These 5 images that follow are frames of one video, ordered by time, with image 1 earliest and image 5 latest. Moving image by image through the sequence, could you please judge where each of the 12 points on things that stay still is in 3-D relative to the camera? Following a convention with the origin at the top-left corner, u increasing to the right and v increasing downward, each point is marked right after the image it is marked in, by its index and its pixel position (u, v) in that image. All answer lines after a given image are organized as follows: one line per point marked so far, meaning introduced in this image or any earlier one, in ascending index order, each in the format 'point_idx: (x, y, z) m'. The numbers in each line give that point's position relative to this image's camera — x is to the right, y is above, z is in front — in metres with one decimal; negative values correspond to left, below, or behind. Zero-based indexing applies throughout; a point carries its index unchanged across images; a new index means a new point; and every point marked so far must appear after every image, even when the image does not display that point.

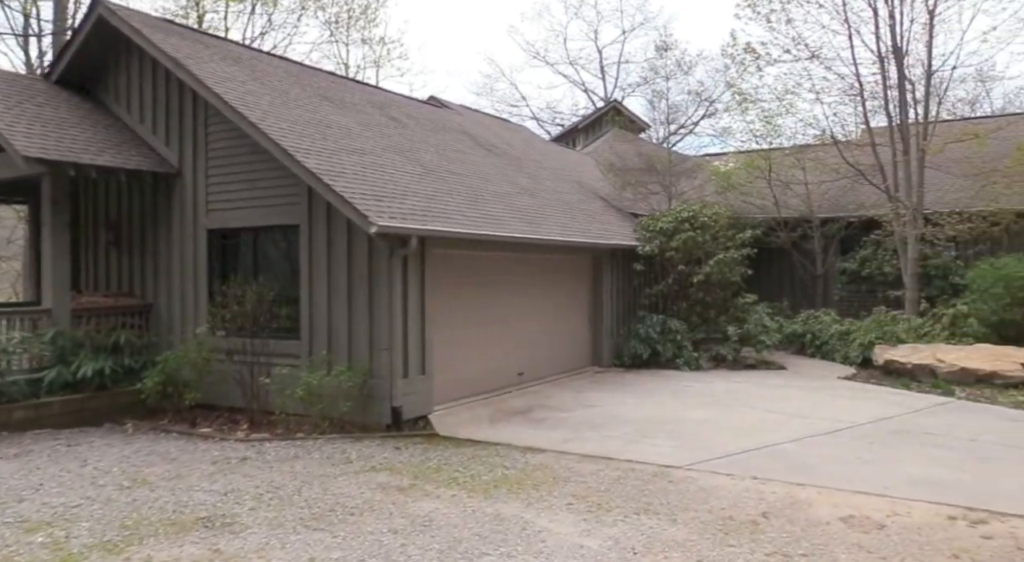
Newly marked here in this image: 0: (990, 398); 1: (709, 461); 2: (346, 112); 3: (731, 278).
0: (+6.3, -1.5, +10.8) m
1: (+1.6, -1.5, +6.7) m
2: (-2.1, +2.2, +10.5) m
3: (+3.7, 0.0, +13.7) m
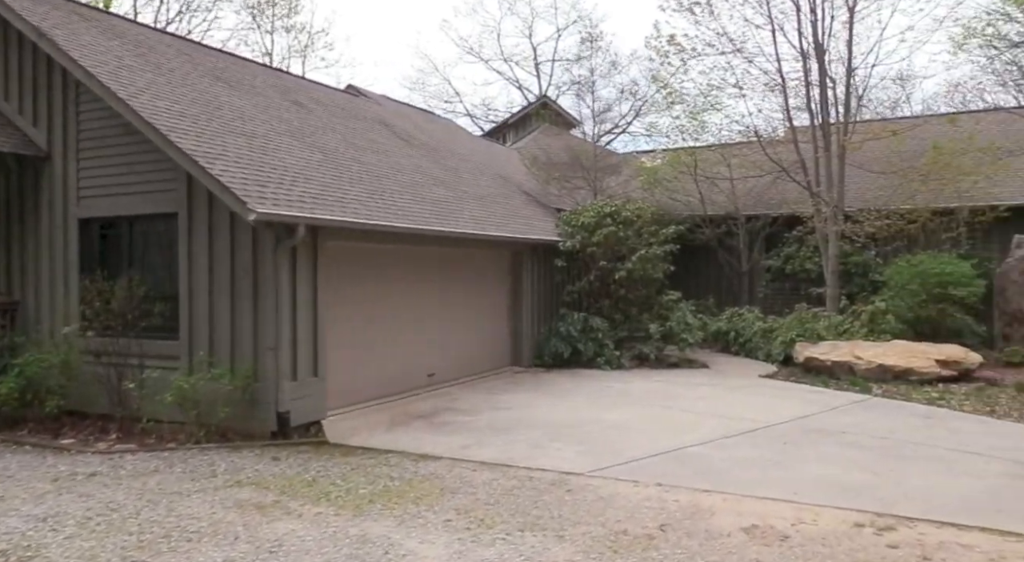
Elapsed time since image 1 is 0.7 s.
0: (+5.2, -1.5, +10.8) m
1: (+0.8, -1.4, +6.3) m
2: (-3.2, +2.2, +9.8) m
3: (+2.3, +0.1, +13.5) m
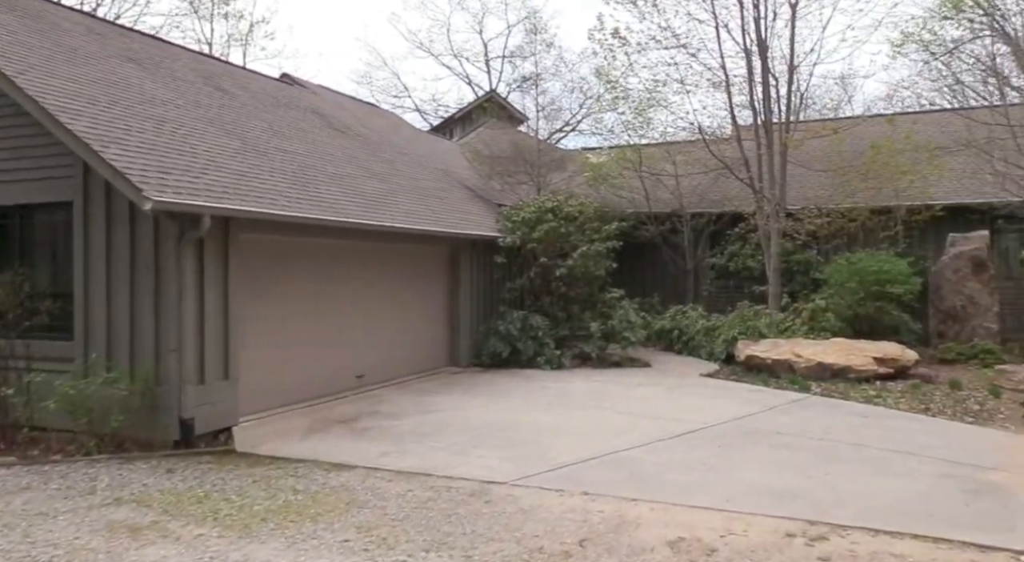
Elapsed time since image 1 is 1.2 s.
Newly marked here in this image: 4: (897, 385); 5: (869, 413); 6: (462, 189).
0: (+4.3, -1.5, +10.7) m
1: (+0.2, -1.4, +5.9) m
2: (-4.0, +2.3, +9.2) m
3: (+1.3, +0.1, +13.2) m
4: (+5.3, -1.4, +11.3) m
5: (+4.0, -1.5, +9.3) m
6: (-0.9, +1.7, +15.0) m
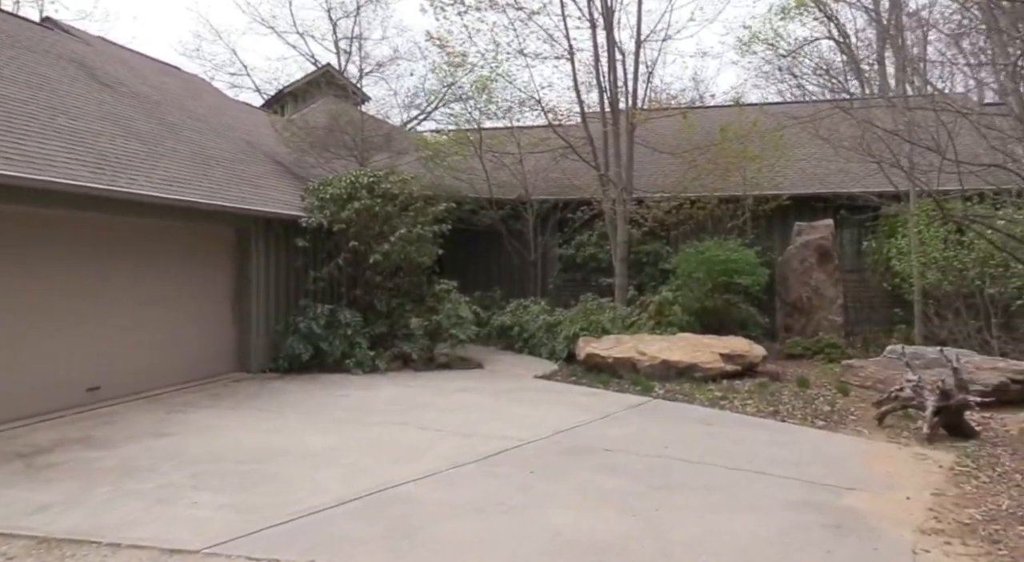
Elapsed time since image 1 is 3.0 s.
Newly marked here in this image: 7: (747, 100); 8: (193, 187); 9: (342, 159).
0: (+2.0, -1.3, +9.4) m
1: (-1.3, -1.3, +4.1) m
2: (-5.9, +2.4, +6.6) m
3: (-1.3, +0.3, +11.4) m
4: (+2.9, -1.3, +10.2) m
5: (+2.0, -1.4, +8.0) m
6: (-3.8, +1.8, +12.8) m
7: (+4.6, +3.6, +16.0) m
8: (-3.5, +1.0, +9.0) m
9: (-2.9, +2.1, +14.3) m
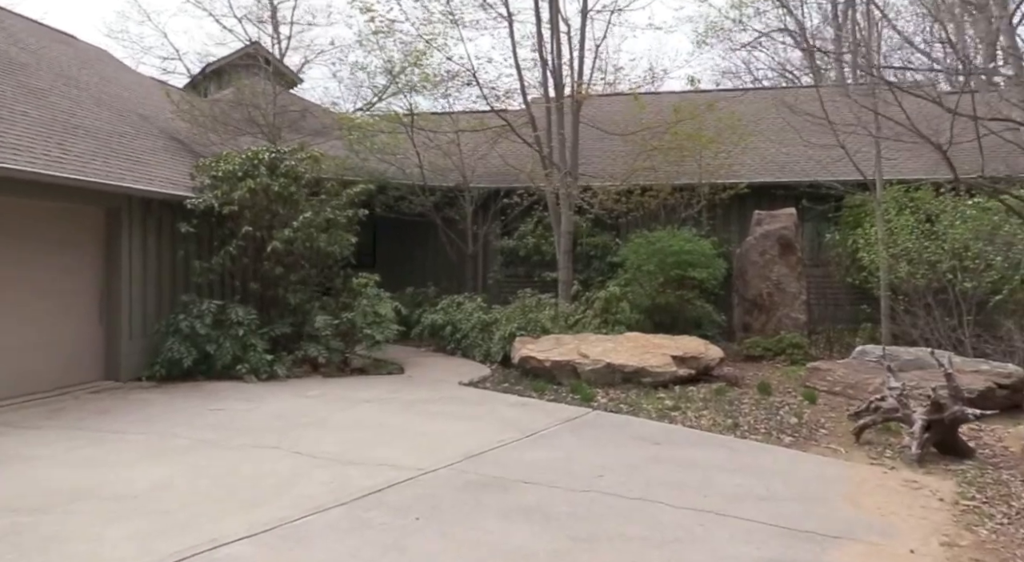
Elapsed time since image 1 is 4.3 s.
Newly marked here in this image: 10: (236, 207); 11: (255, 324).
0: (+1.2, -1.2, +8.1) m
1: (-1.8, -1.2, +2.5) m
2: (-6.6, +2.5, +4.9) m
3: (-2.2, +0.4, +9.9) m
4: (+2.0, -1.2, +8.9) m
5: (+1.2, -1.3, +6.7) m
6: (-4.8, +1.9, +11.1) m
7: (+3.4, +3.7, +14.8) m
8: (-4.3, +1.1, +7.3) m
9: (-4.0, +2.2, +12.7) m
10: (-3.2, +0.8, +9.5) m
11: (-3.0, -0.5, +9.5) m
